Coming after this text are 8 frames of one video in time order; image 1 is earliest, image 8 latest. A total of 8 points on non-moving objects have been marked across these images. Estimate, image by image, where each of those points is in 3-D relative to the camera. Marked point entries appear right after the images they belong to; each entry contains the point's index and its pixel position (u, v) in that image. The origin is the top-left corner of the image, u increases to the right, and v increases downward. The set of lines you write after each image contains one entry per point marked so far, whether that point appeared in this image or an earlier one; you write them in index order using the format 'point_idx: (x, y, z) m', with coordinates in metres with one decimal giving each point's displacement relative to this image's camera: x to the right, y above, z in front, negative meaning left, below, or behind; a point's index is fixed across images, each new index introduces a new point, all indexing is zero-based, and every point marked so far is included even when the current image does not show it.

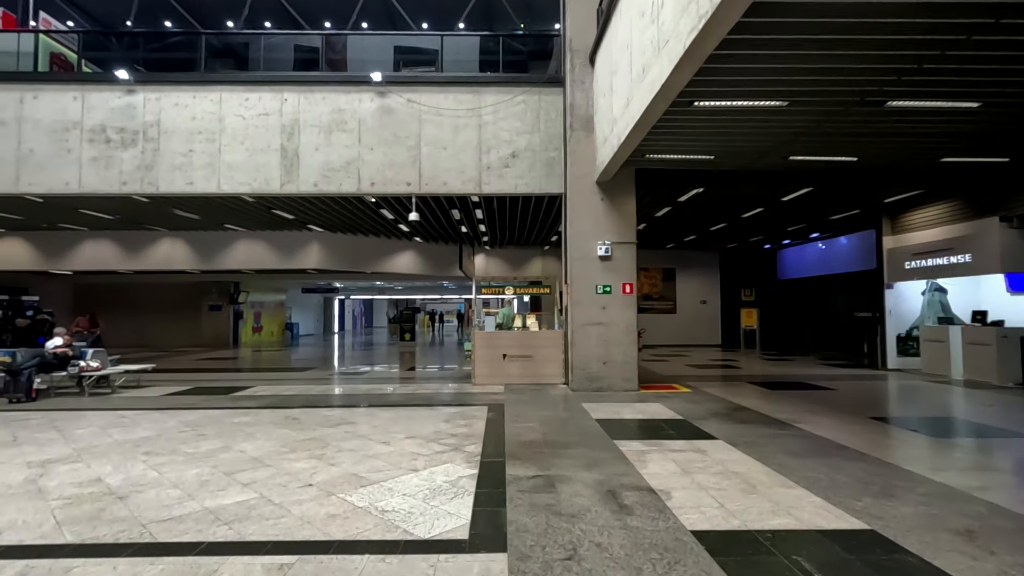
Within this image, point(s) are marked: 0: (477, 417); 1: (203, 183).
0: (-0.4, -1.6, +6.8) m
1: (-5.8, +2.0, +10.0) m
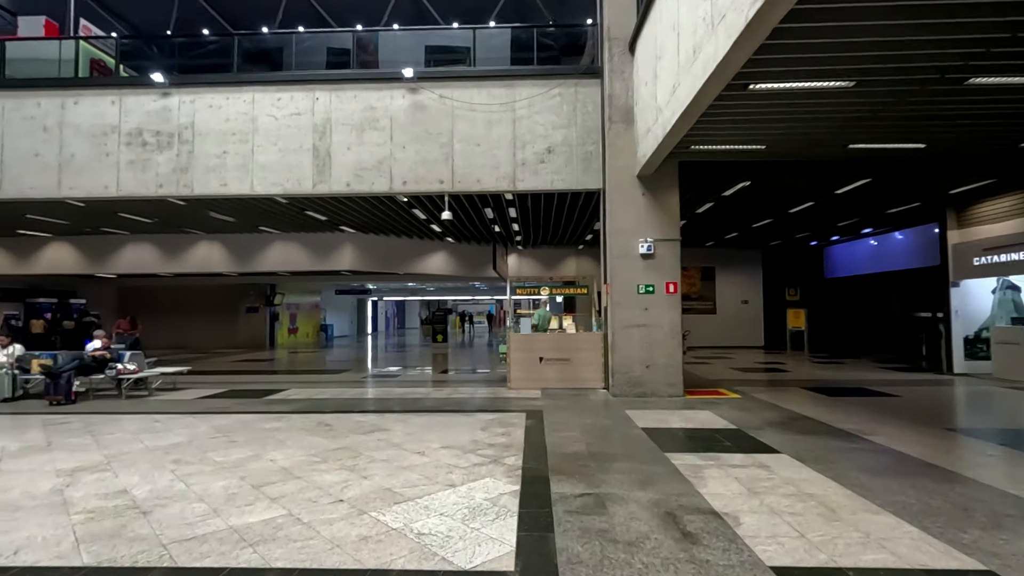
0: (0.0, -1.7, +6.4) m
1: (-5.1, +1.9, +9.9) m
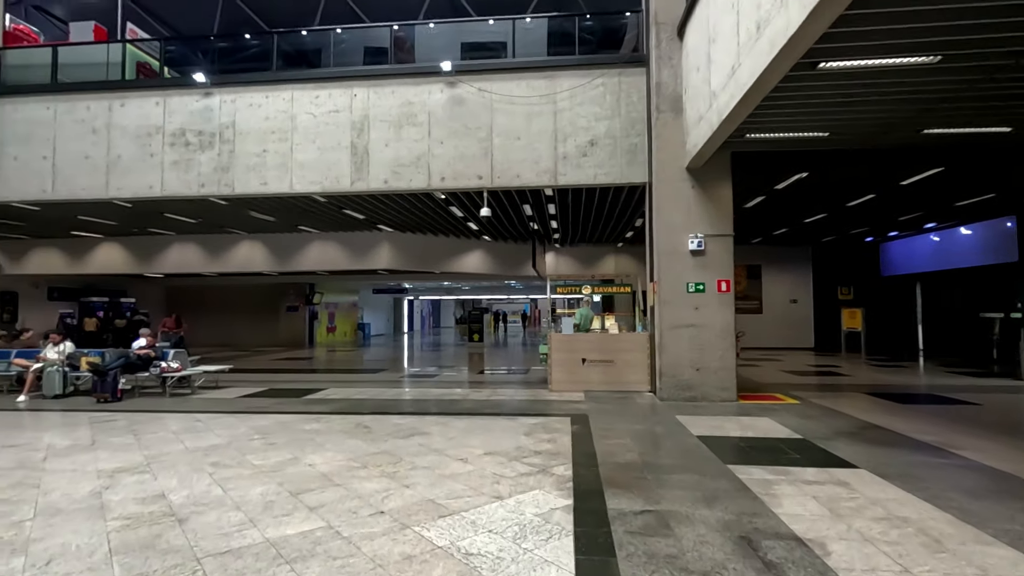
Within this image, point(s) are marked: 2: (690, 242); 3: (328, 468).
0: (+0.6, -1.6, +6.1) m
1: (-4.4, +1.9, +9.9) m
2: (+2.7, +0.7, +8.2) m
3: (-1.6, -1.6, +4.7) m
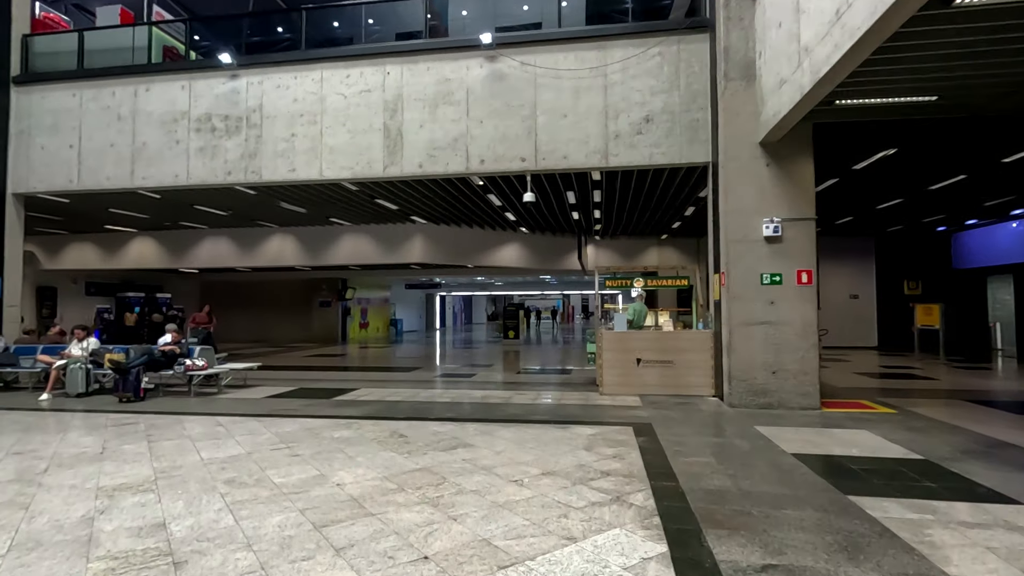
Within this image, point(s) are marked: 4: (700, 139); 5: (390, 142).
0: (+1.1, -1.5, +5.2) m
1: (-3.6, +2.1, +9.3) m
2: (+3.4, +0.8, +7.2) m
3: (-1.1, -1.5, +4.0) m
4: (+2.9, +2.3, +8.3) m
5: (-2.1, +2.5, +9.1) m
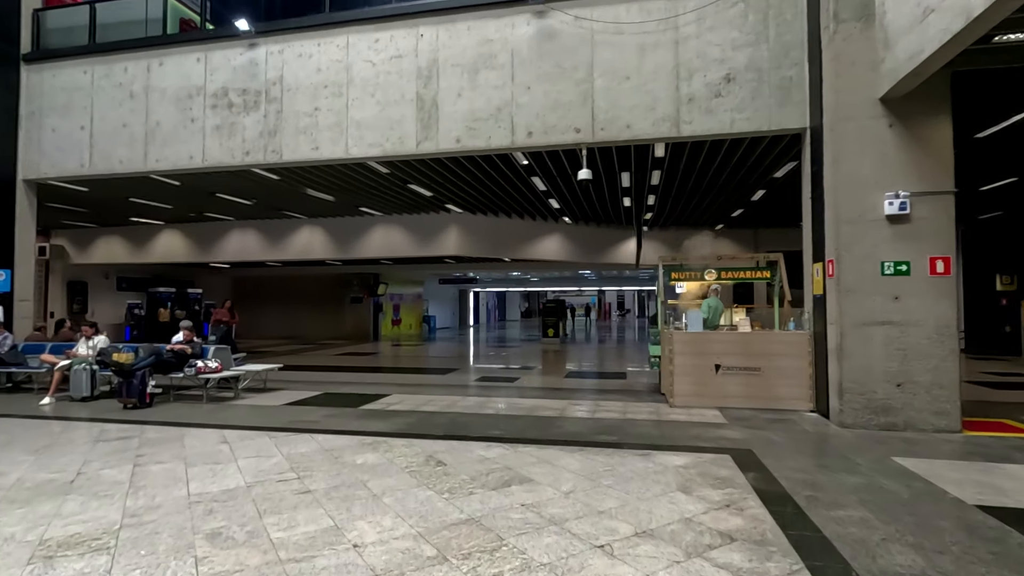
0: (+1.6, -1.5, +4.0) m
1: (-2.8, +2.2, +8.2) m
2: (+4.1, +0.9, +5.8) m
3: (-0.7, -1.4, +2.8) m
4: (+3.6, +2.4, +6.9) m
5: (-1.3, +2.6, +7.9) m
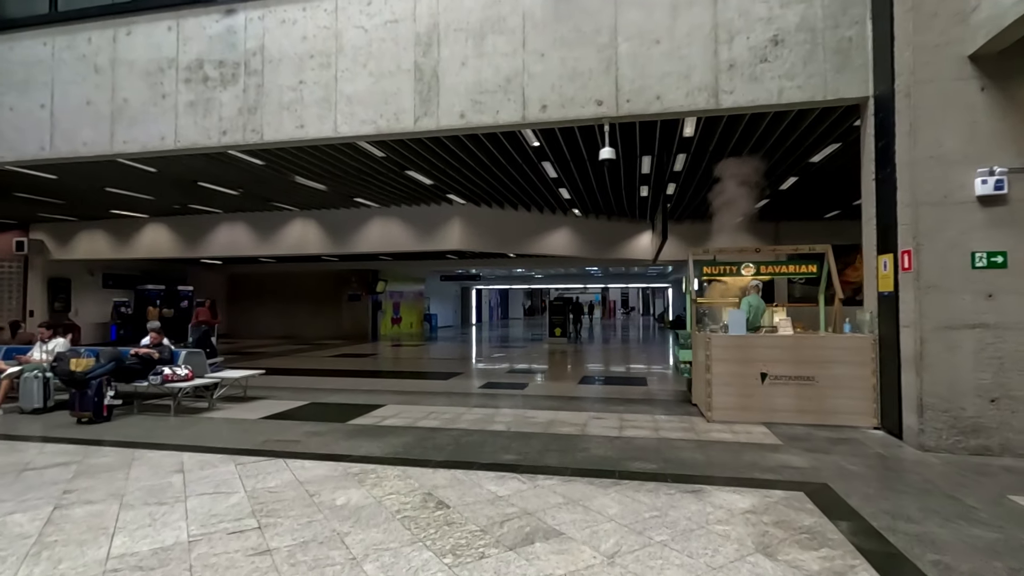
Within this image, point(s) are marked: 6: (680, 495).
0: (+1.8, -1.4, +3.0) m
1: (-2.7, +2.2, +7.3) m
2: (+4.2, +1.0, +4.8) m
3: (-0.6, -1.4, +1.9) m
4: (+3.8, +2.5, +5.9) m
5: (-1.2, +2.6, +7.0) m
6: (+1.2, -1.4, +3.7) m
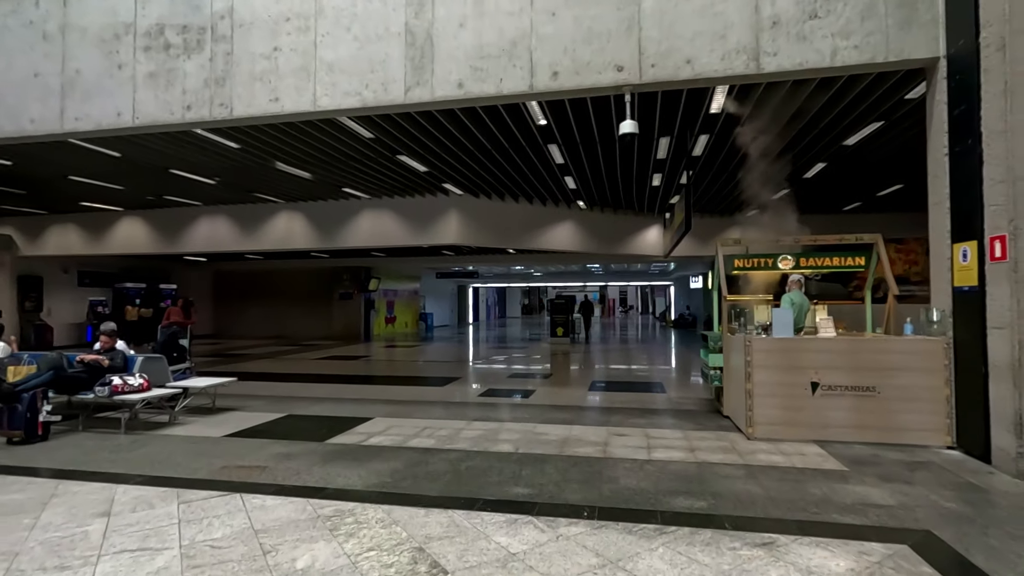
0: (+1.9, -1.4, +2.1) m
1: (-2.6, +2.3, +6.4) m
2: (+4.3, +1.0, +3.9) m
3: (-0.4, -1.4, +1.0) m
4: (+3.8, +2.5, +5.0) m
5: (-1.1, +2.7, +6.1) m
6: (+1.3, -1.4, +2.8) m
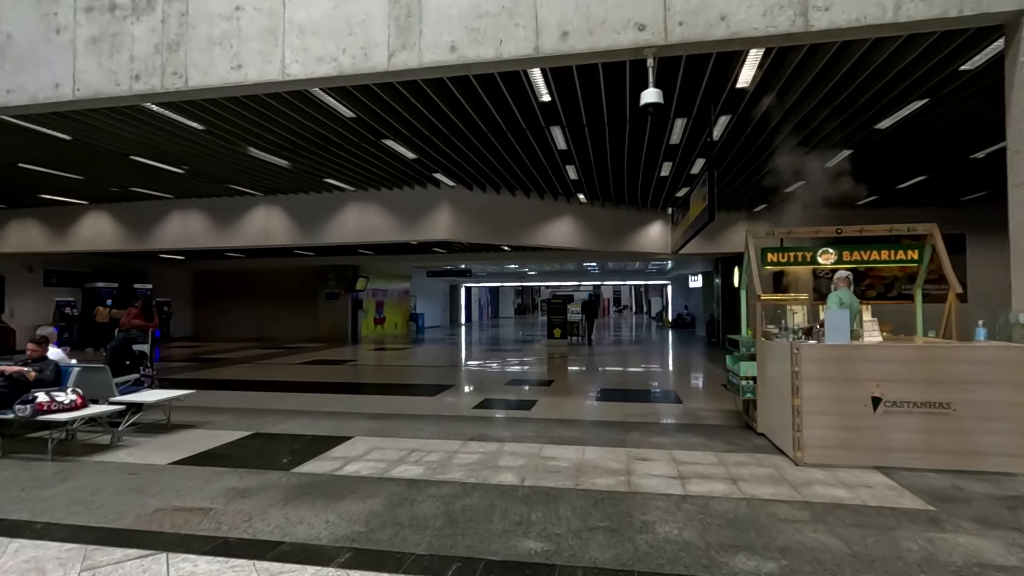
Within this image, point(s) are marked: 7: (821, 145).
0: (+2.0, -1.4, +1.3) m
1: (-2.6, +2.3, +5.5) m
2: (+4.3, +1.0, +3.1) m
3: (-0.4, -1.4, +0.1) m
4: (+3.9, +2.5, +4.2) m
5: (-1.1, +2.7, +5.2) m
6: (+1.3, -1.4, +2.0) m
7: (+4.8, +2.2, +8.1) m
